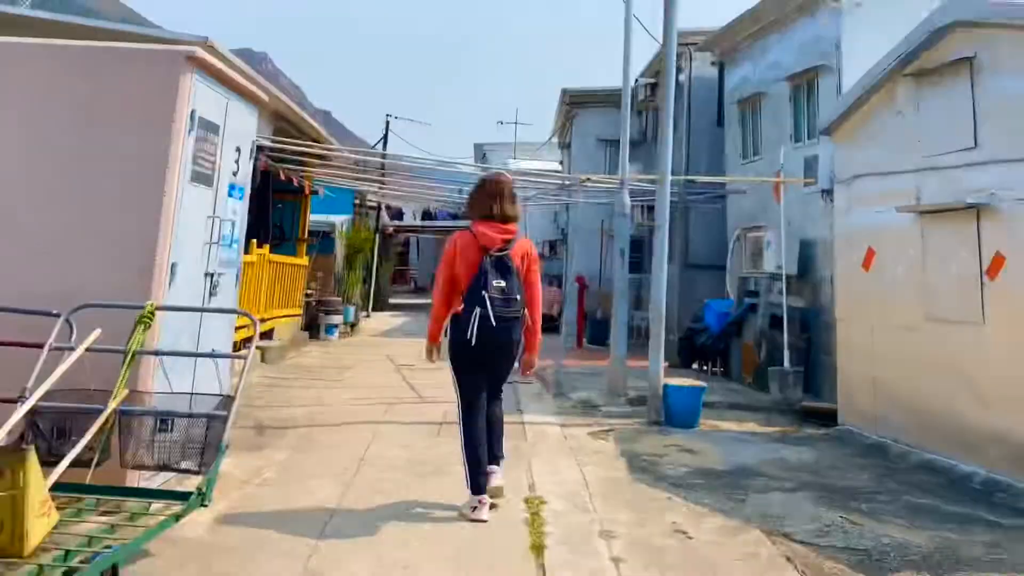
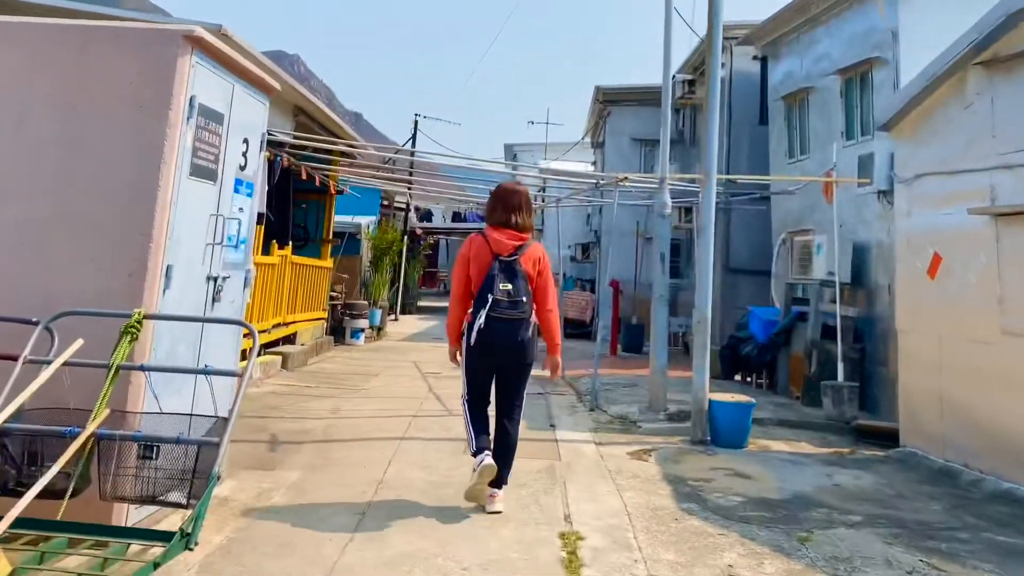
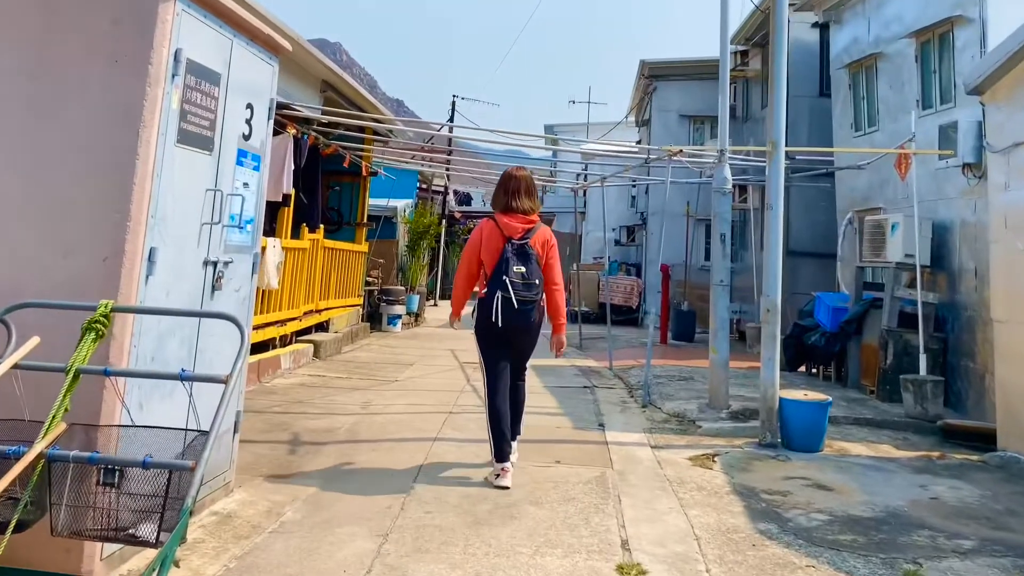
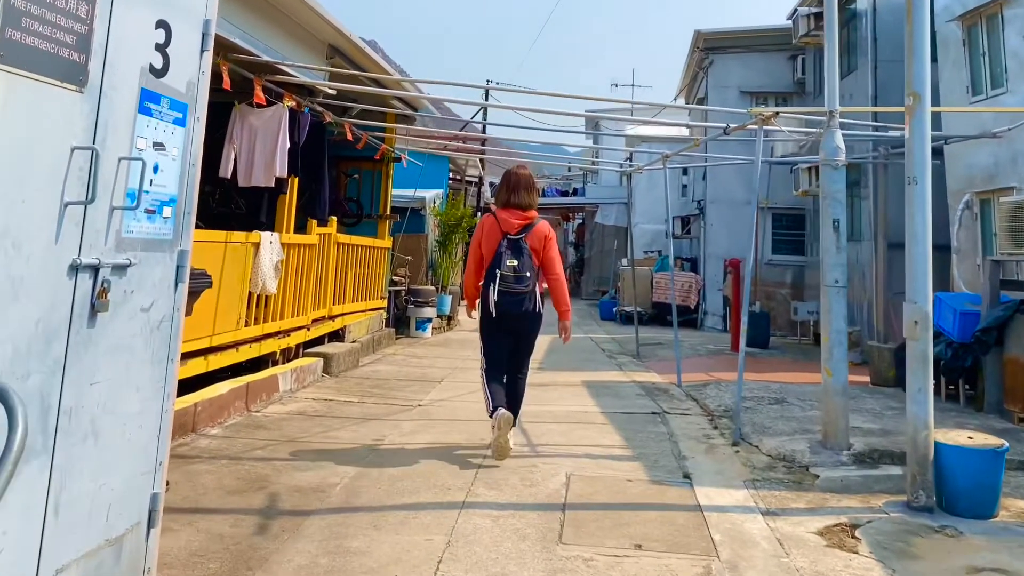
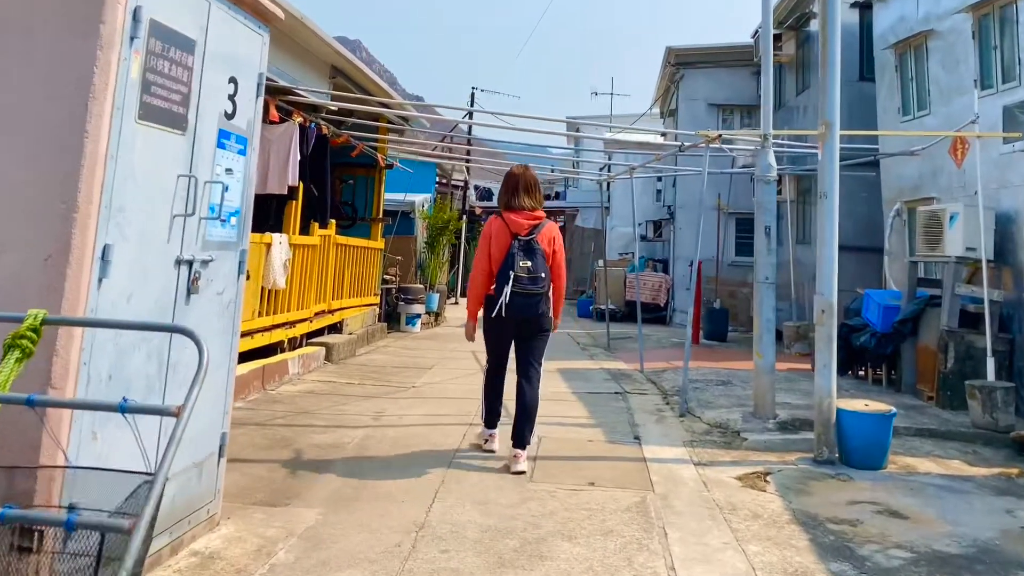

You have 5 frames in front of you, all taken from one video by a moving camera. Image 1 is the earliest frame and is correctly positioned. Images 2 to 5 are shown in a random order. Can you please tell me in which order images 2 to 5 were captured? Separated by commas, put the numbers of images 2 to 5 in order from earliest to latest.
2, 3, 5, 4
